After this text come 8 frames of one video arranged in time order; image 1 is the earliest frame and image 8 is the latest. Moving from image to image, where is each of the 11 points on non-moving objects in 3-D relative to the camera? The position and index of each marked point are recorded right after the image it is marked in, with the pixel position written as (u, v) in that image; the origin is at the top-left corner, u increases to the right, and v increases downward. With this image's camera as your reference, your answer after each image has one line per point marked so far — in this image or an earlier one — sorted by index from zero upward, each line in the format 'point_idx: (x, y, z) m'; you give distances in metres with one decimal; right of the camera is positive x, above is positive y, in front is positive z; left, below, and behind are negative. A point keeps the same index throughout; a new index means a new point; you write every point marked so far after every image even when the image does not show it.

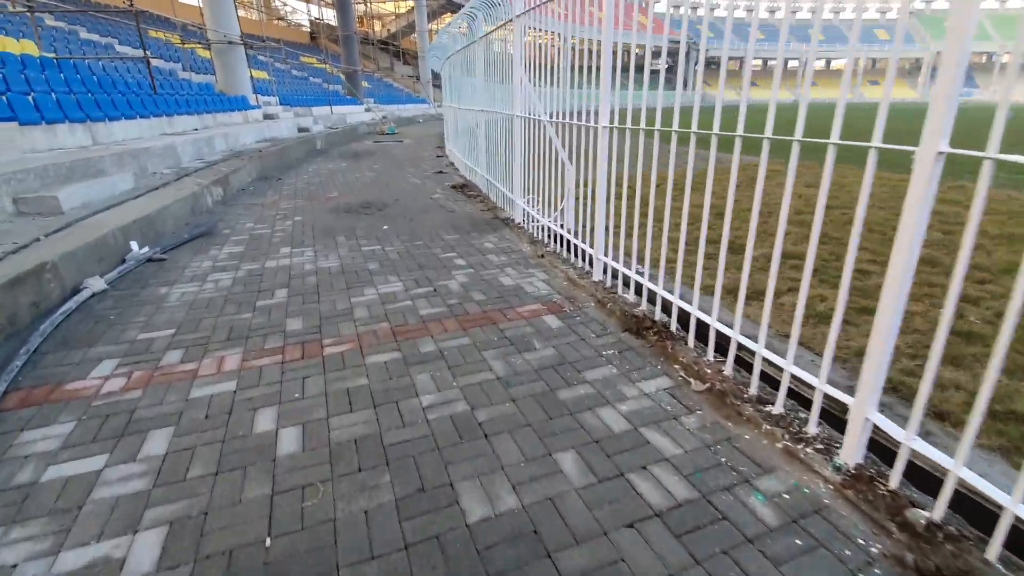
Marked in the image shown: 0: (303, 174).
0: (-3.8, +2.1, +8.9) m
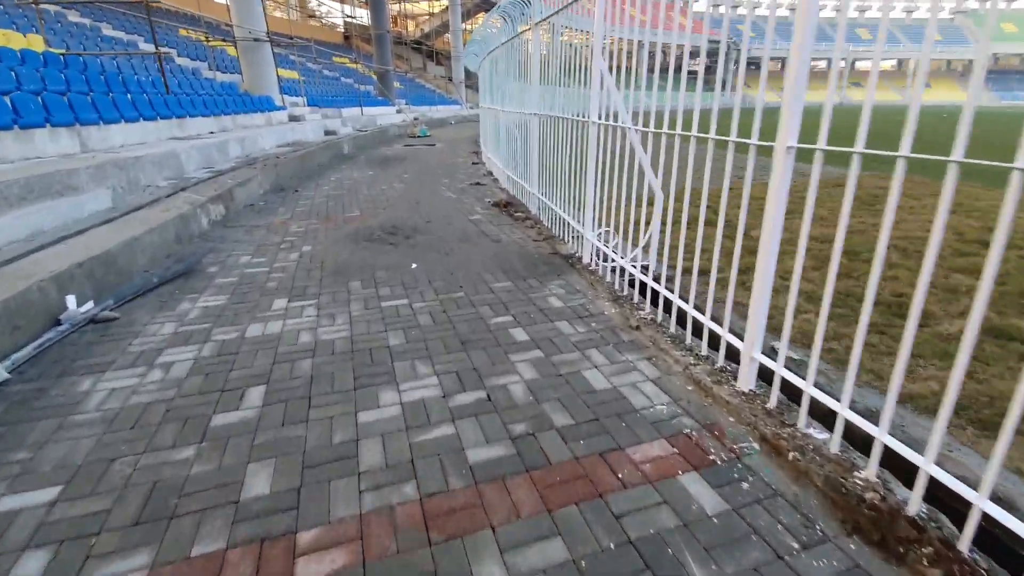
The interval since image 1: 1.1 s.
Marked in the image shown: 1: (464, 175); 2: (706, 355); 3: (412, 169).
0: (-3.0, +1.6, +7.9) m
1: (-0.9, +2.0, +8.9) m
2: (+1.0, -0.3, +2.5) m
3: (-2.0, +2.4, +9.7) m
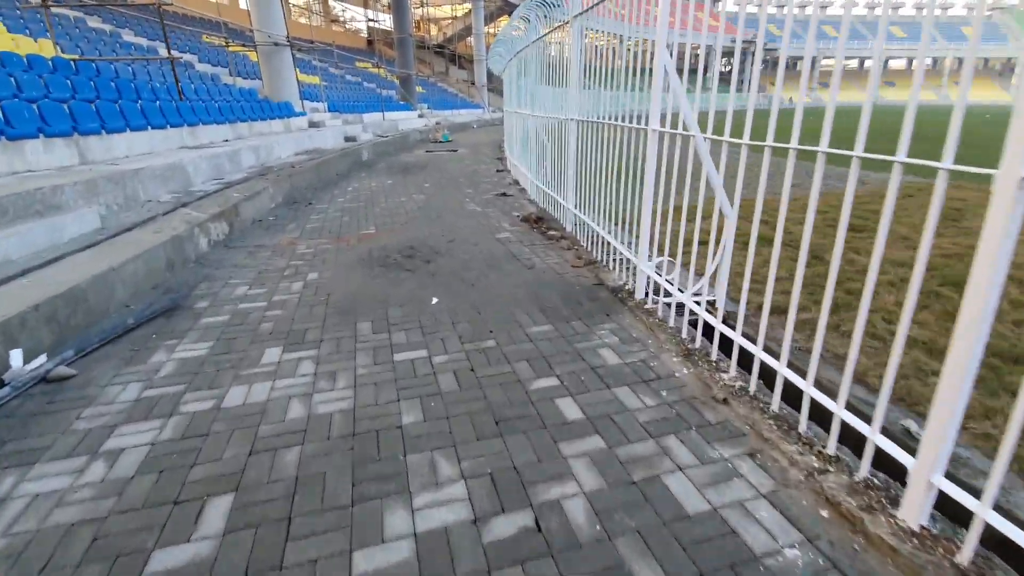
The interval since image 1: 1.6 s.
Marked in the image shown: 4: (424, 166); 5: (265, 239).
0: (-2.6, +1.4, +7.4) m
1: (-0.4, +1.7, +8.3) m
2: (+1.2, -0.6, +1.8) m
3: (-1.4, +2.1, +9.2) m
4: (-2.0, +2.7, +11.0) m
5: (-2.5, +0.5, +5.0) m
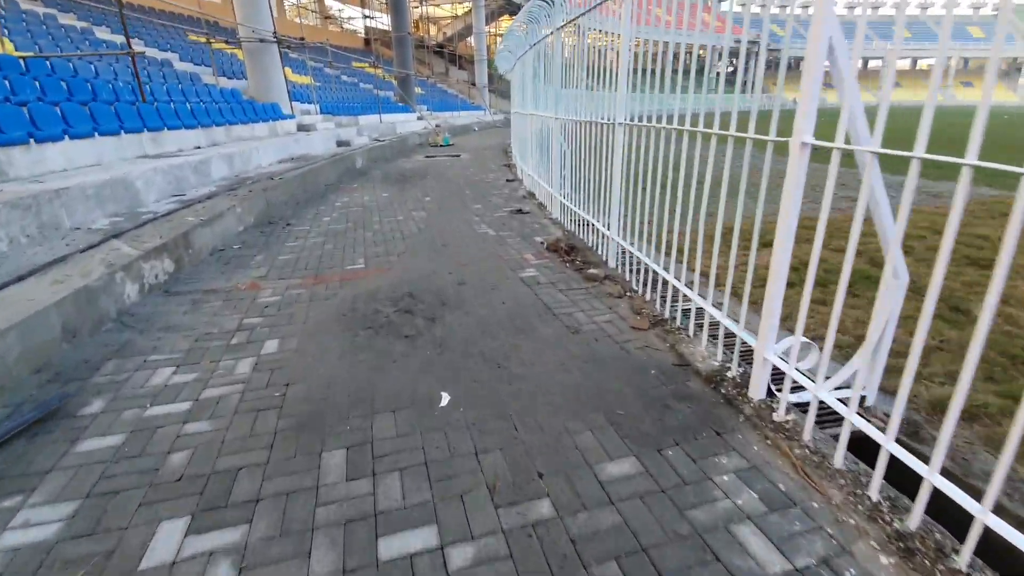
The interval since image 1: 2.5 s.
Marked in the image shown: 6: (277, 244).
0: (-2.4, +0.9, +6.2) m
1: (-0.2, +1.3, +7.2) m
2: (+1.4, -1.0, +0.7) m
3: (-1.2, +1.6, +8.1) m
4: (-1.8, +2.3, +9.9) m
5: (-2.3, +0.1, +3.9) m
6: (-2.3, +0.4, +4.9) m
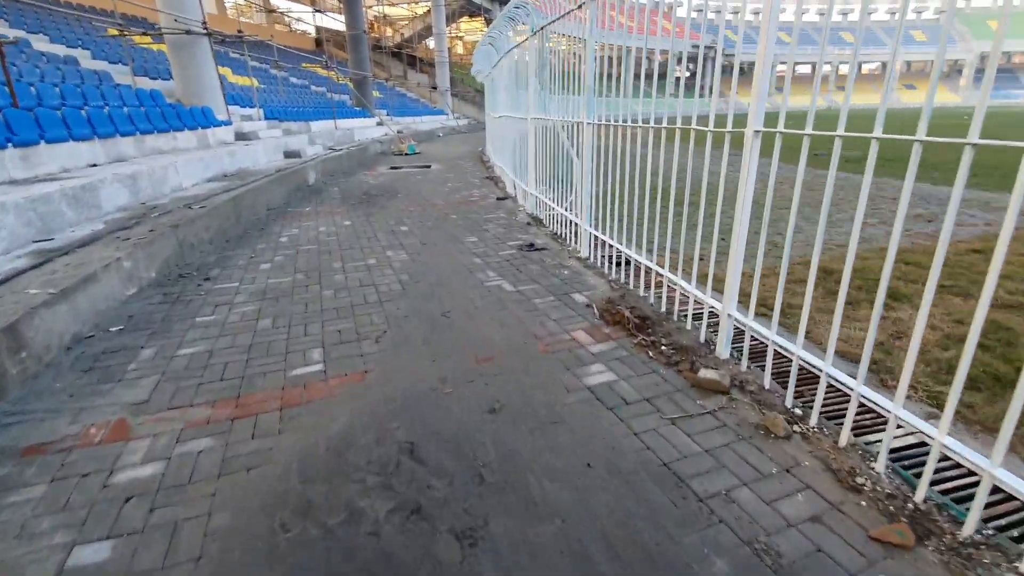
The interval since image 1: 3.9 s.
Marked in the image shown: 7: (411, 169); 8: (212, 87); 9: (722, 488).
0: (-2.3, +0.3, +4.5) m
1: (-0.2, +0.7, +5.6) m
2: (+2.0, -1.5, -0.7) m
3: (-1.3, +1.0, +6.4) m
4: (-2.0, +1.6, +8.2) m
5: (-2.0, -0.6, +2.2) m
6: (-2.1, -0.2, +3.2) m
7: (-2.4, +2.8, +11.5) m
8: (-6.7, +4.5, +11.1) m
9: (+0.7, -0.7, +1.7) m
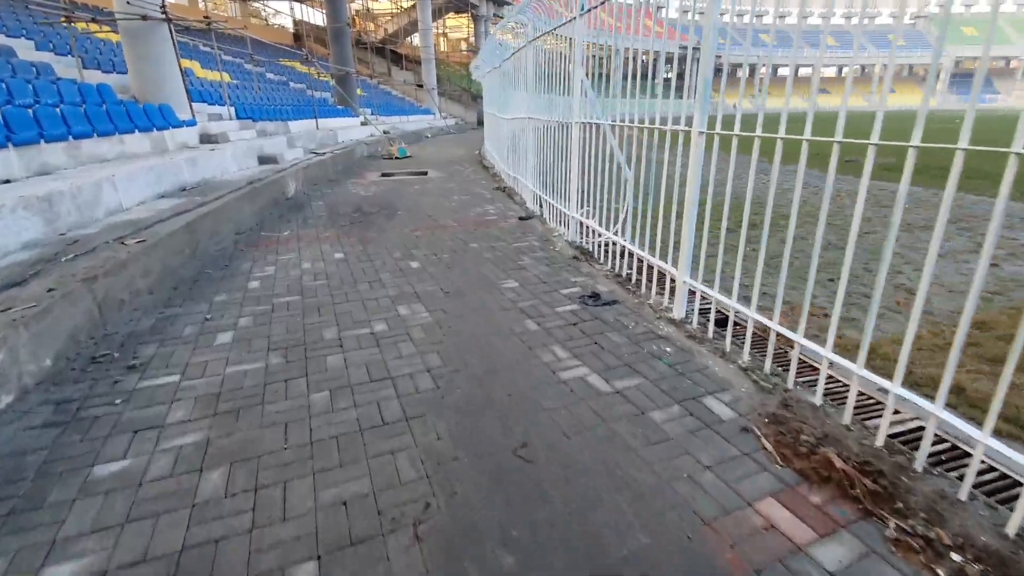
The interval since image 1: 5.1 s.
0: (-1.9, -0.2, +3.2) m
1: (+0.2, +0.2, +4.3) m
2: (+2.6, -2.0, -1.9) m
3: (-0.9, +0.5, +5.1) m
4: (-1.7, +1.1, +6.9) m
5: (-1.5, -1.1, +0.8) m
6: (-1.7, -0.7, +1.9) m
7: (-2.2, +2.3, +10.2) m
8: (-6.6, +4.0, +9.6) m
9: (+1.2, -1.2, +0.5) m
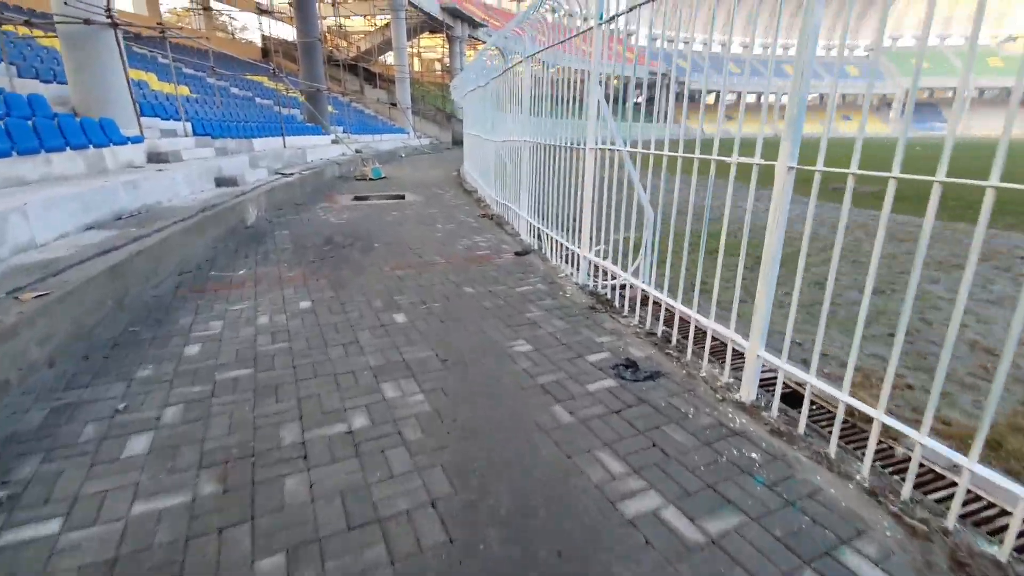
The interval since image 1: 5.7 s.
0: (-1.7, -0.6, +2.3) m
1: (+0.3, -0.2, +3.6) m
2: (+3.0, -2.1, -2.6) m
3: (-1.0, +0.1, +4.4) m
4: (-1.8, +0.6, +6.1) m
5: (-1.2, -1.3, 0.0) m
6: (-1.5, -1.0, +1.0) m
7: (-2.5, +1.7, +9.4) m
8: (-6.8, +3.4, +8.6) m
9: (+1.5, -1.4, -0.2) m
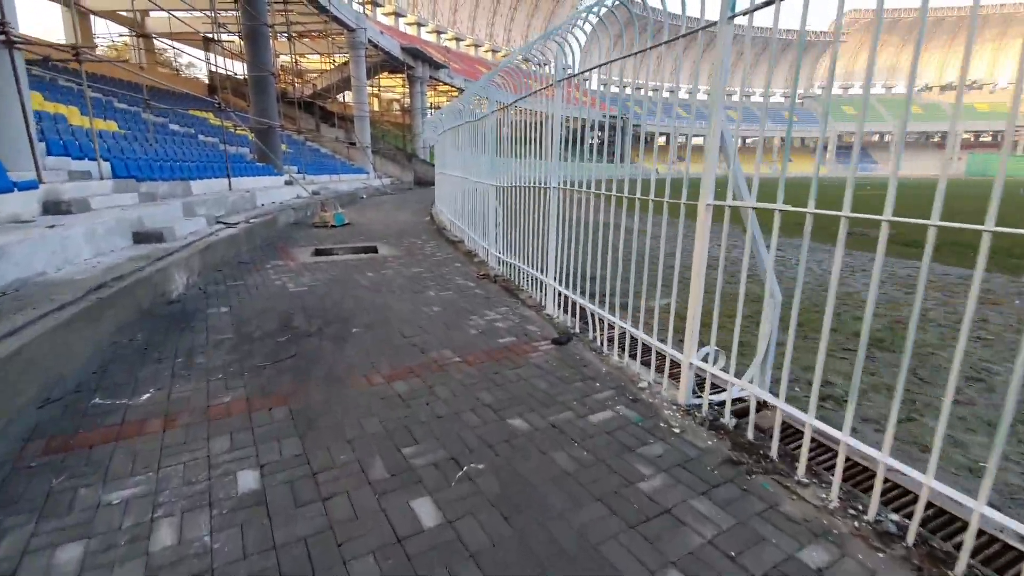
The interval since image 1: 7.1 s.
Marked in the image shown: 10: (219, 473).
0: (-1.2, -1.2, +0.7) m
1: (+0.7, -0.8, +2.2) m
2: (+4.0, -2.3, -3.9) m
3: (-0.6, -0.7, +2.8) m
4: (-1.6, -0.2, +4.5) m
5: (-0.4, -1.7, -1.7) m
6: (-0.8, -1.5, -0.6) m
7: (-2.6, +0.5, +7.8) m
8: (-6.9, +2.2, +6.8) m
9: (+2.3, -1.8, -1.6) m
10: (-1.3, -0.8, +2.2) m
